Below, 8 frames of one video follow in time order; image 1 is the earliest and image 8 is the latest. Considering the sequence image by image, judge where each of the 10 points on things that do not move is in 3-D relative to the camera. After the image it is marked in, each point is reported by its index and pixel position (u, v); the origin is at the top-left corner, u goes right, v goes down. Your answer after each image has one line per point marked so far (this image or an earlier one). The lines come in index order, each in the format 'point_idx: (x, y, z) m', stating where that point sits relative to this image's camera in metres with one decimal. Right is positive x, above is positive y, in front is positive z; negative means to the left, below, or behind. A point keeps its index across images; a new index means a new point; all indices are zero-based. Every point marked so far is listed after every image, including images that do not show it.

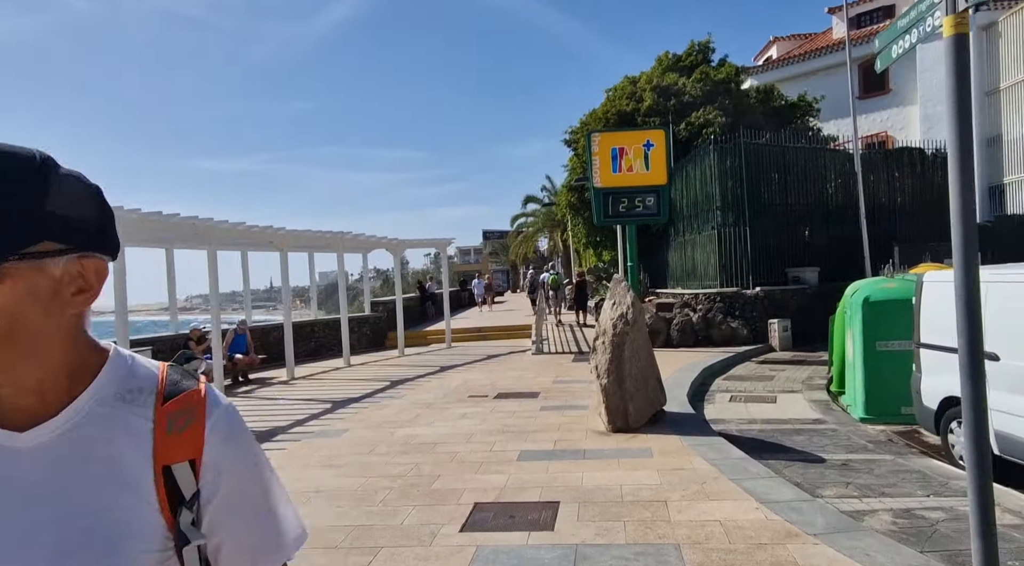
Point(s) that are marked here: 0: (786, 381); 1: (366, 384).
0: (+4.7, -1.7, +11.4) m
1: (-2.7, -1.9, +12.2) m
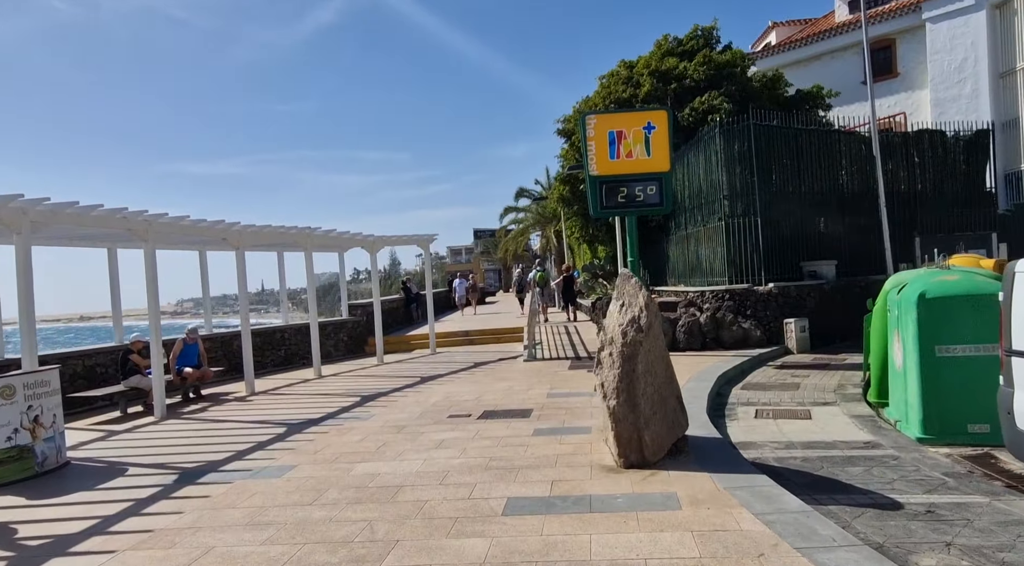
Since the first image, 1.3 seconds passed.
0: (+4.5, -1.6, +9.9) m
1: (-2.9, -1.9, +10.7) m
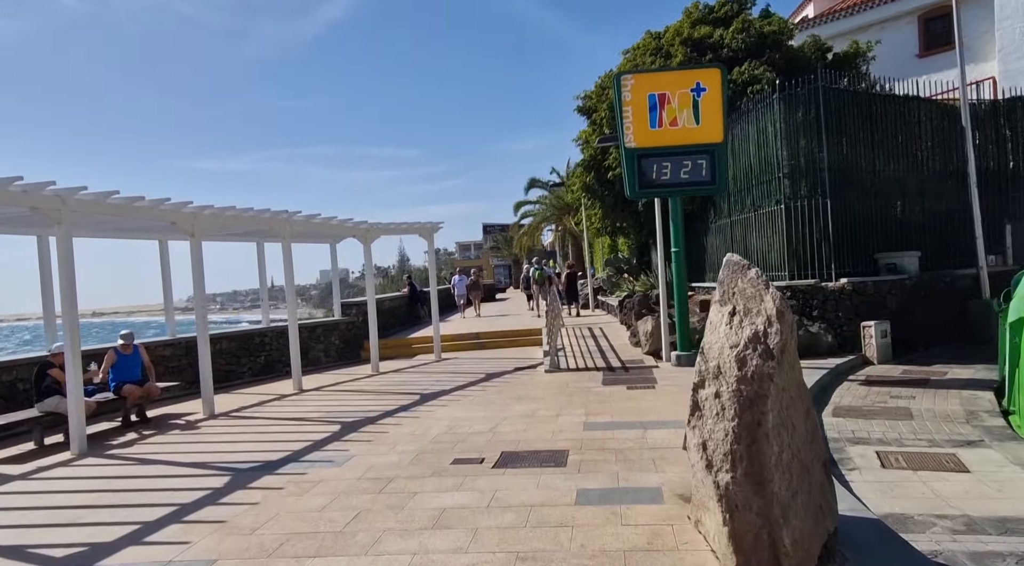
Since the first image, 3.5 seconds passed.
0: (+4.8, -1.5, +7.5) m
1: (-2.6, -1.8, +8.4) m
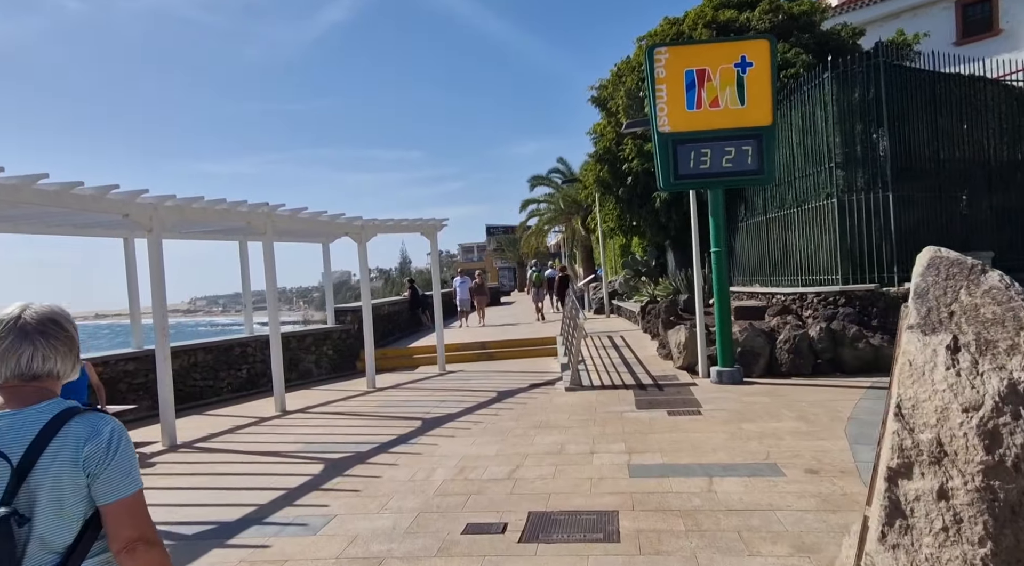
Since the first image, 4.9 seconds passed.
0: (+5.0, -1.6, +5.9) m
1: (-2.4, -1.9, +6.8) m
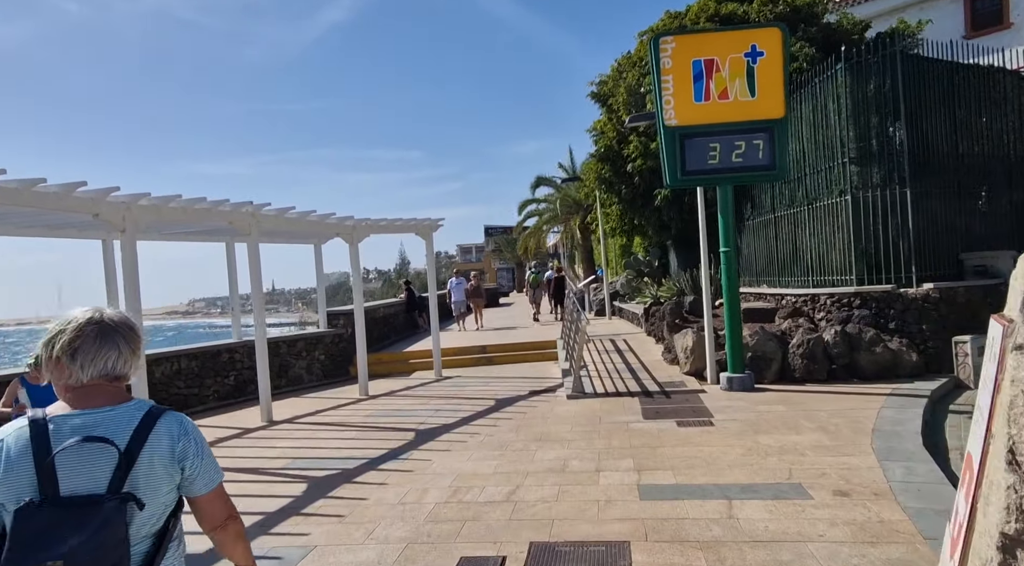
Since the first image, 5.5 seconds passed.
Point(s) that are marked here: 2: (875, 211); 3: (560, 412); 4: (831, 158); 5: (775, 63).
0: (+5.0, -1.6, +5.4) m
1: (-2.4, -1.9, +6.3) m
2: (+5.7, +1.1, +10.4) m
3: (+0.6, -1.7, +8.8) m
4: (+5.3, +2.1, +10.9) m
5: (+3.7, +3.1, +9.4) m
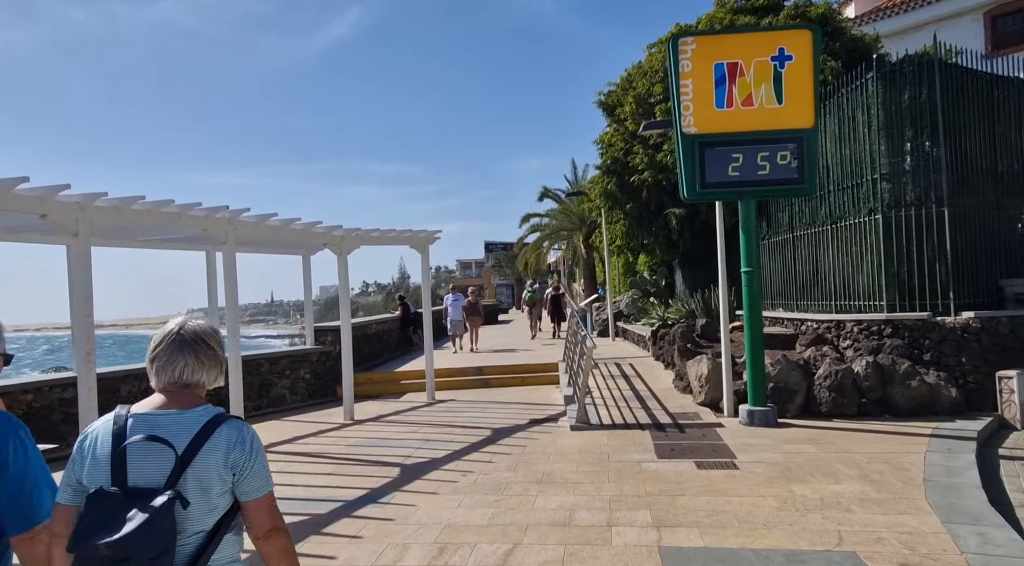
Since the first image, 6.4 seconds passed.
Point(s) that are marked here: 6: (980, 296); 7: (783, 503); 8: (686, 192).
0: (+5.0, -1.9, +4.5) m
1: (-2.4, -2.0, +5.4) m
2: (+5.7, +0.7, +9.6) m
3: (+0.6, -1.9, +7.9) m
4: (+5.3, +1.7, +10.1) m
5: (+3.8, +2.8, +8.6) m
6: (+6.8, -0.2, +9.7) m
7: (+2.3, -1.8, +5.5) m
8: (+2.3, +1.2, +8.9) m
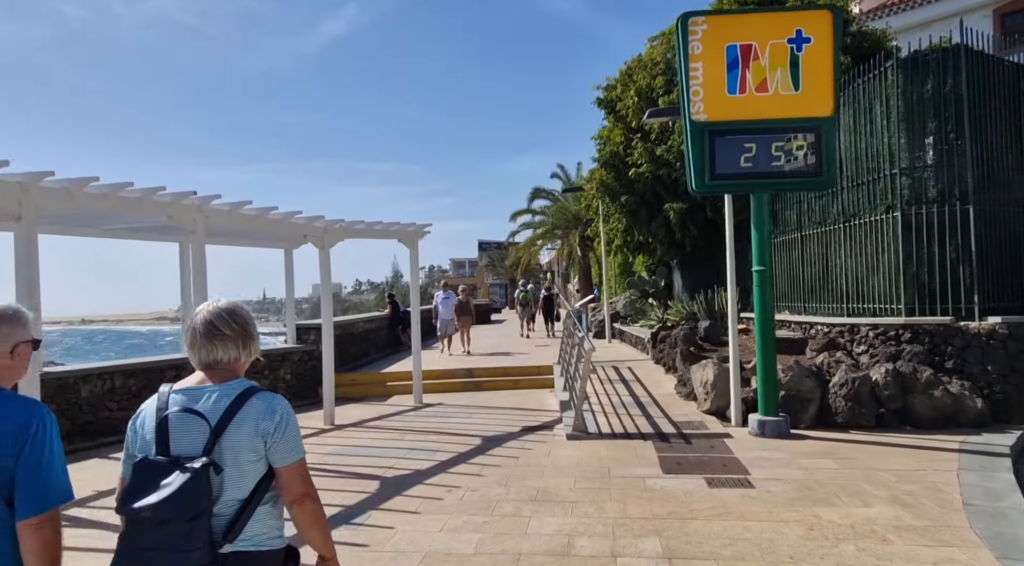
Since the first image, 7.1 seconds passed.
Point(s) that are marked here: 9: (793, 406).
0: (+4.9, -1.9, +3.9) m
1: (-2.5, -2.0, +4.7) m
2: (+5.7, +0.7, +9.0) m
3: (+0.5, -1.9, +7.2) m
4: (+5.3, +1.7, +9.5) m
5: (+3.8, +2.8, +8.0) m
6: (+6.7, -0.2, +9.1) m
7: (+2.2, -1.8, +4.8) m
8: (+2.2, +1.2, +8.2) m
9: (+3.5, -1.5, +8.3) m
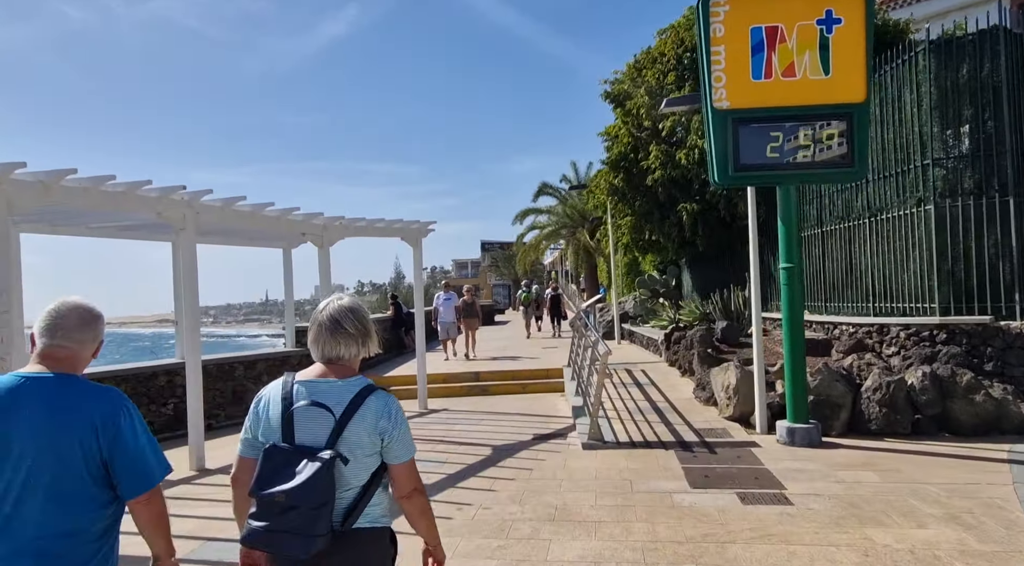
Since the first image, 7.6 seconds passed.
0: (+5.1, -1.9, +3.4) m
1: (-2.3, -2.0, +4.2) m
2: (+5.8, +0.8, +8.5) m
3: (+0.7, -1.9, +6.7) m
4: (+5.4, +1.7, +9.0) m
5: (+3.9, +2.8, +7.5) m
6: (+6.9, -0.2, +8.5) m
7: (+2.3, -1.8, +4.3) m
8: (+2.4, +1.2, +7.7) m
9: (+3.6, -1.5, +7.7) m
